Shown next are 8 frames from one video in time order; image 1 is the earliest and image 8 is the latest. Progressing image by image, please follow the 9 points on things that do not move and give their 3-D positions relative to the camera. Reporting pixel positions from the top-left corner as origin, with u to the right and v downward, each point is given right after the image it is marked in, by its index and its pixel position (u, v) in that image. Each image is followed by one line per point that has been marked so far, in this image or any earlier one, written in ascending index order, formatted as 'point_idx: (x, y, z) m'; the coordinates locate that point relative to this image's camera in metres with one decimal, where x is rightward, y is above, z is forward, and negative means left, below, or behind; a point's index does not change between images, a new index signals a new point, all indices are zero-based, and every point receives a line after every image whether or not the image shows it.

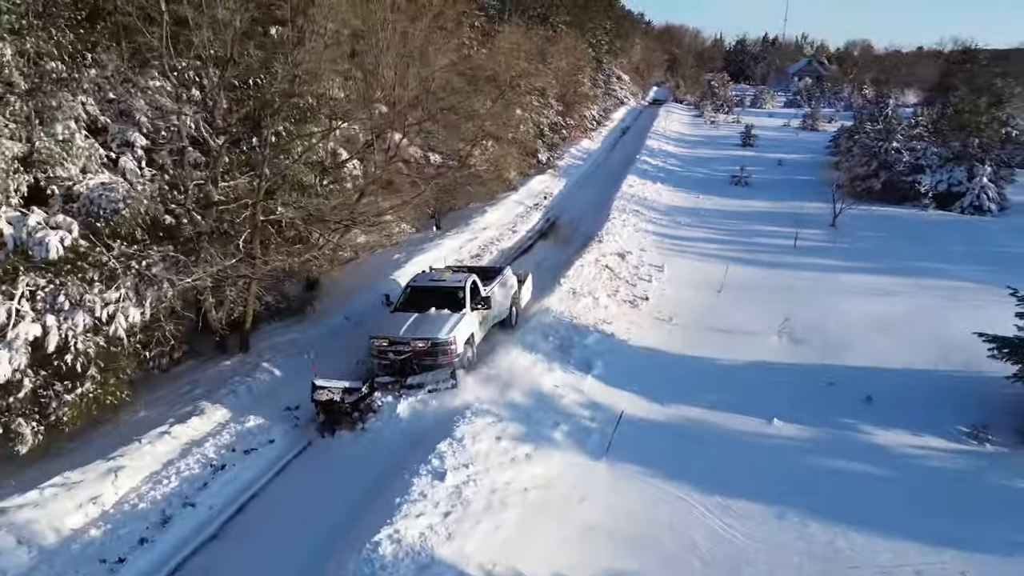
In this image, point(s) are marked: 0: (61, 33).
0: (-7.3, +3.6, +9.8) m
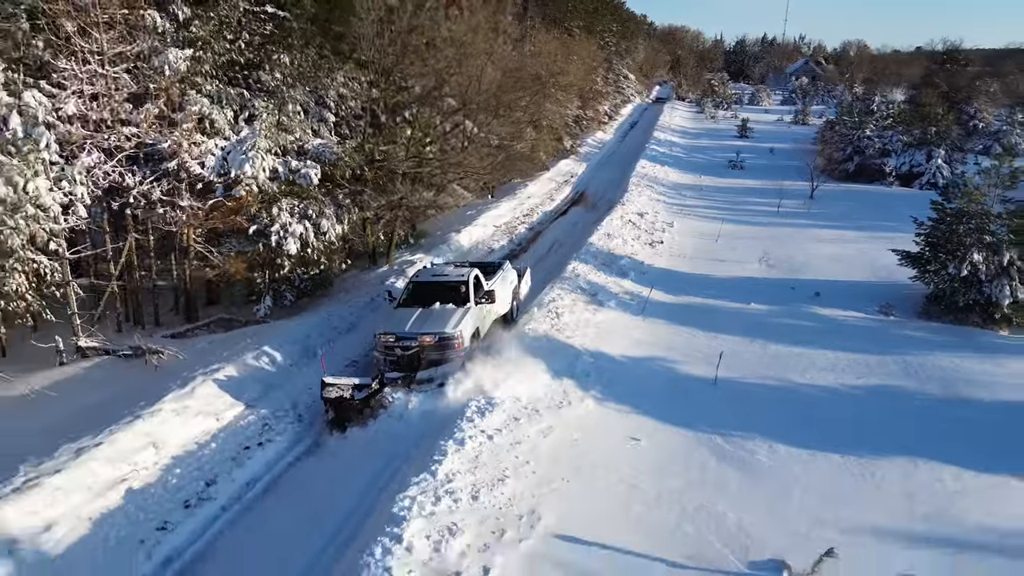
0: (-5.6, +5.5, +15.4) m
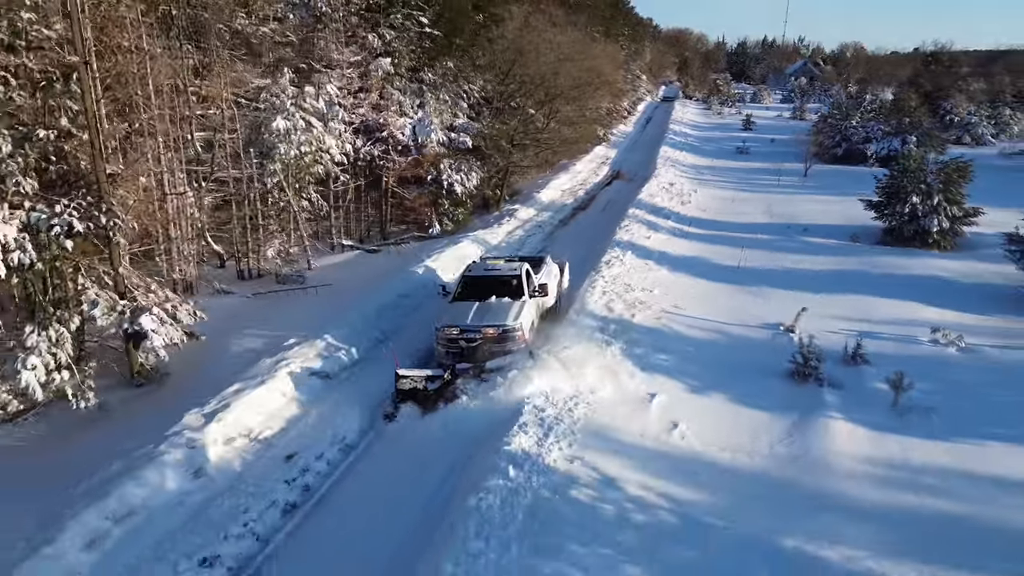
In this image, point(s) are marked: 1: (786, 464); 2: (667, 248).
0: (-2.7, +7.9, +22.4) m
1: (+4.0, -2.6, +9.3) m
2: (+4.9, +1.2, +19.8) m
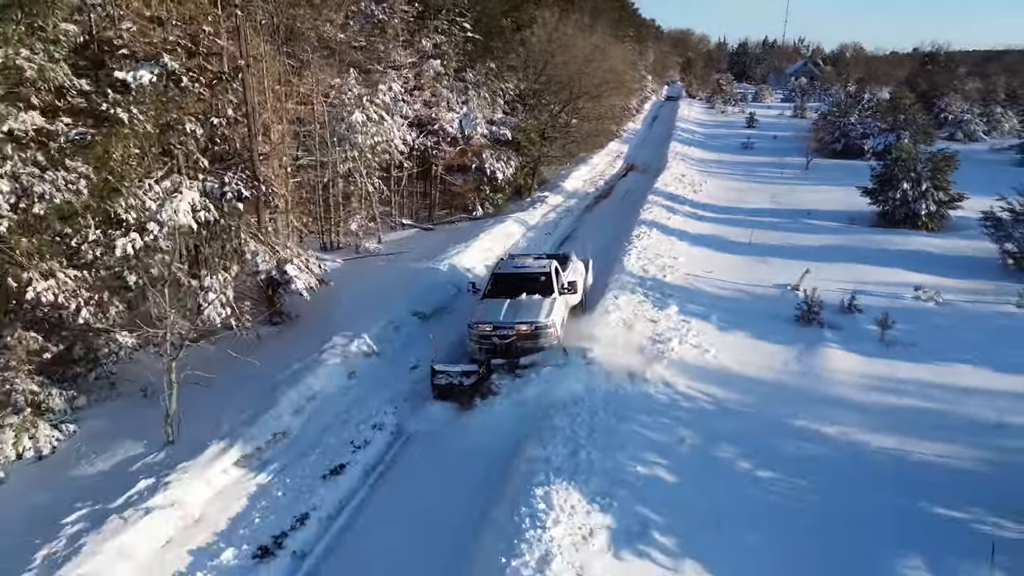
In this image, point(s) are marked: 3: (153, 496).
0: (-1.4, +8.8, +25.1) m
1: (+5.3, -1.7, +12.0) m
2: (+6.2, +2.1, +22.4) m
3: (-4.2, -2.5, +7.8) m
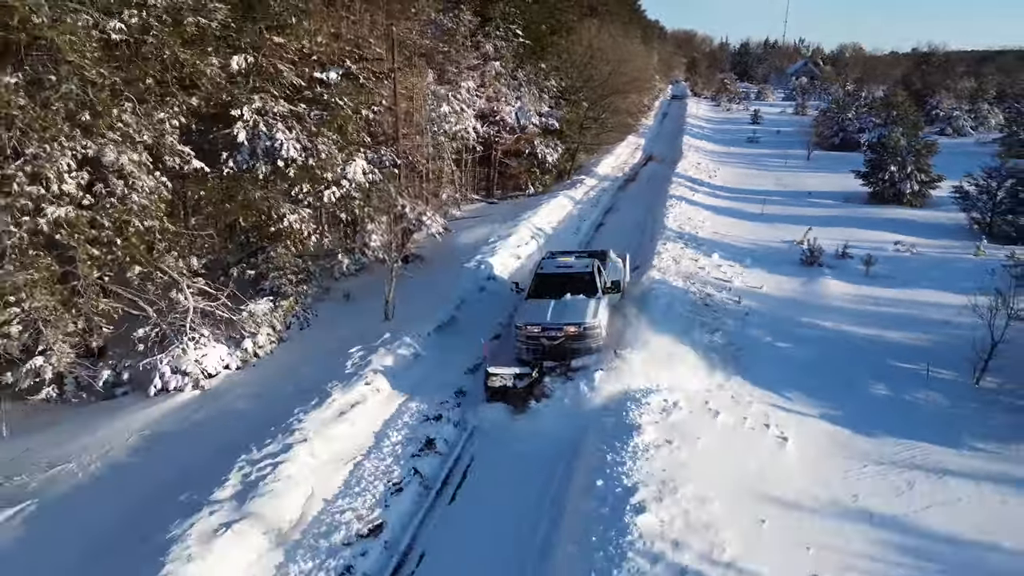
0: (+0.6, +10.2, +29.4) m
1: (+7.4, -0.2, +16.3) m
2: (+8.2, +3.6, +26.7) m
3: (-2.1, -1.1, +12.1) m
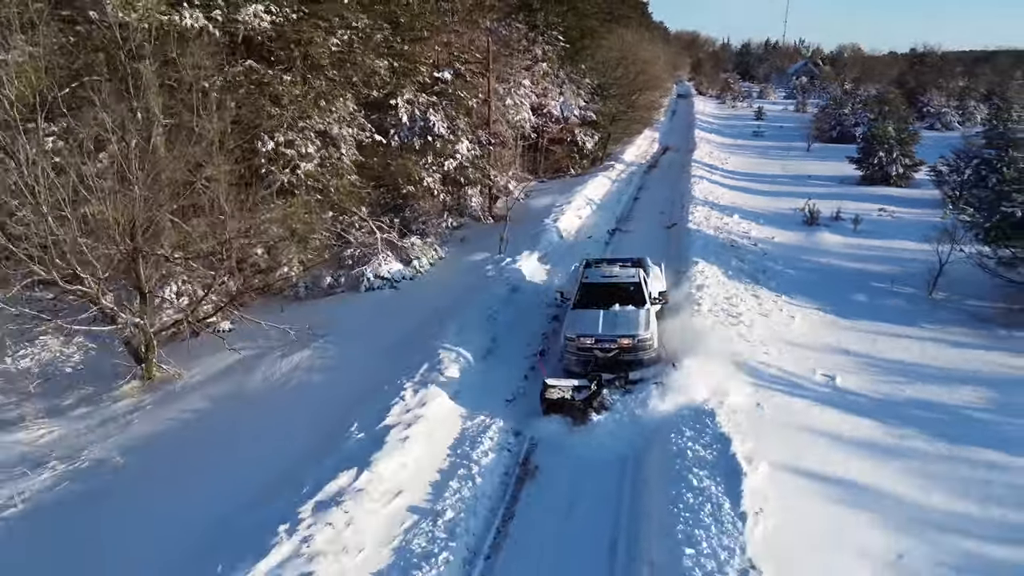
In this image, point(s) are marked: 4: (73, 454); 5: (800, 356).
0: (+2.9, +11.9, +34.3) m
1: (+9.7, +1.5, +21.2) m
2: (+10.5, +5.3, +31.6) m
3: (+0.1, +0.6, +17.0) m
4: (-6.6, -2.5, +9.8) m
5: (+5.8, -1.3, +12.8) m
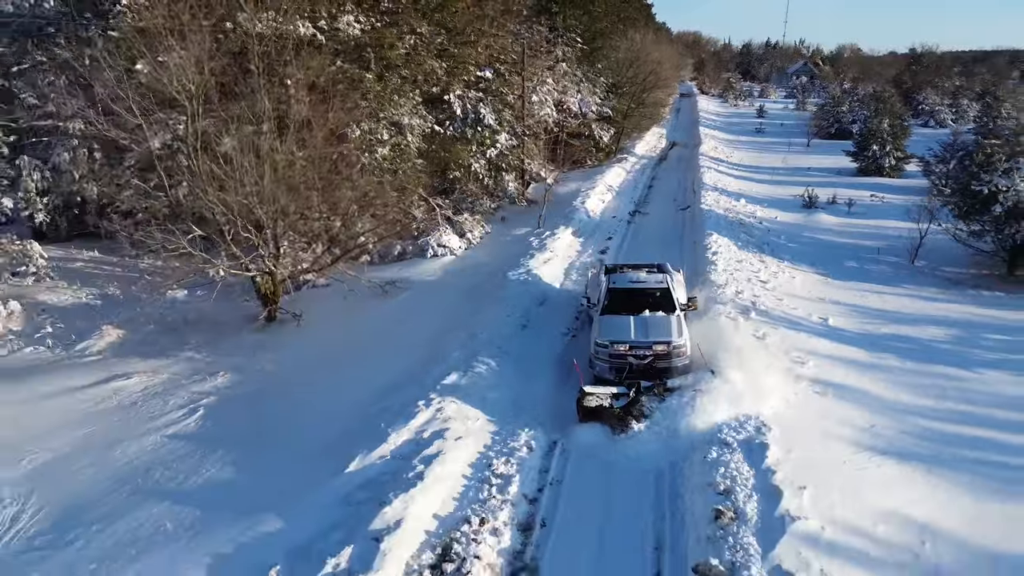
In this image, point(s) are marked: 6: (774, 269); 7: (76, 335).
0: (+4.1, +12.8, +37.1) m
1: (+10.9, +2.5, +23.9) m
2: (+11.7, +6.2, +34.4) m
3: (+1.3, +1.5, +19.7) m
4: (-5.4, -1.6, +12.6) m
5: (+7.0, -0.4, +15.6) m
6: (+7.5, +0.5, +18.1) m
7: (-9.7, -1.1, +14.3) m
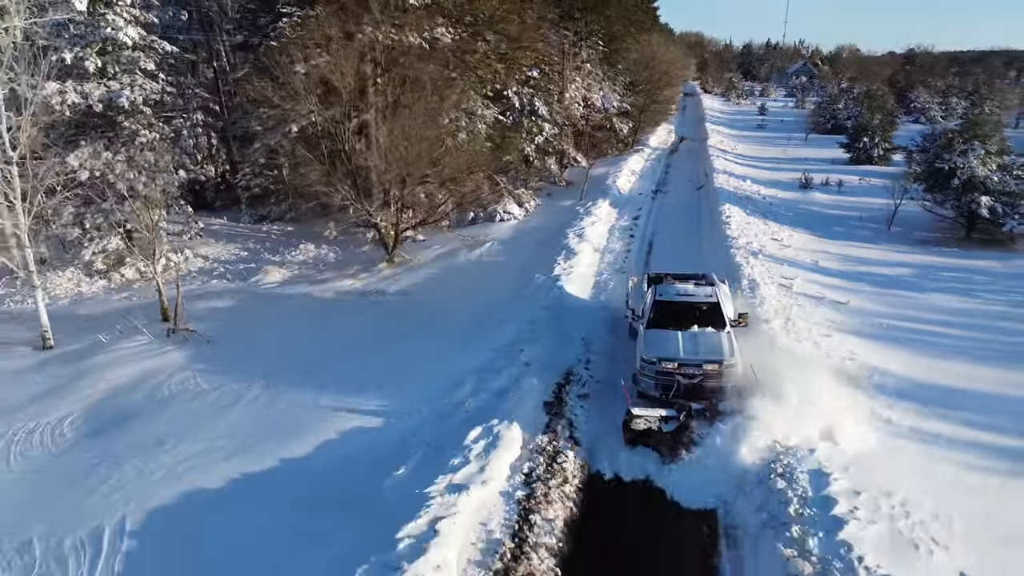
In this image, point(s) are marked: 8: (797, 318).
0: (+6.0, +14.3, +41.5) m
1: (+12.8, +4.0, +28.3) m
2: (+13.6, +7.7, +38.8) m
3: (+3.2, +3.0, +24.1) m
4: (-3.6, -0.1, +17.0) m
5: (+8.9, +1.1, +20.0) m
6: (+9.3, +2.0, +22.5) m
7: (-7.9, +0.4, +18.8) m
8: (+6.7, -0.7, +14.9) m
